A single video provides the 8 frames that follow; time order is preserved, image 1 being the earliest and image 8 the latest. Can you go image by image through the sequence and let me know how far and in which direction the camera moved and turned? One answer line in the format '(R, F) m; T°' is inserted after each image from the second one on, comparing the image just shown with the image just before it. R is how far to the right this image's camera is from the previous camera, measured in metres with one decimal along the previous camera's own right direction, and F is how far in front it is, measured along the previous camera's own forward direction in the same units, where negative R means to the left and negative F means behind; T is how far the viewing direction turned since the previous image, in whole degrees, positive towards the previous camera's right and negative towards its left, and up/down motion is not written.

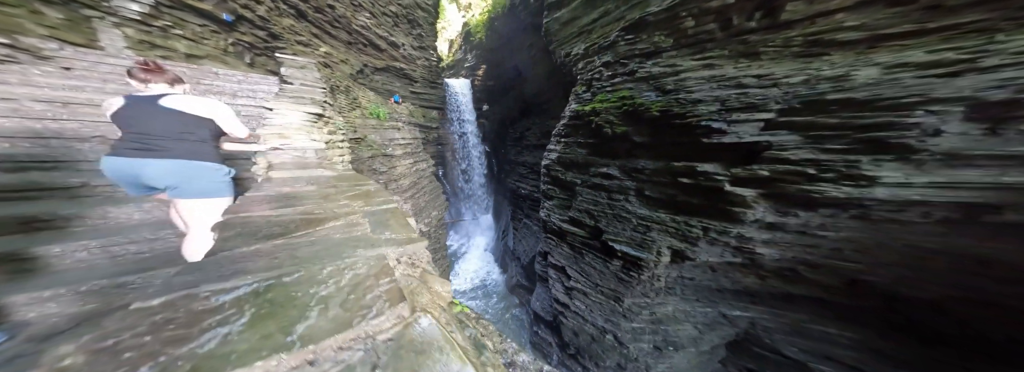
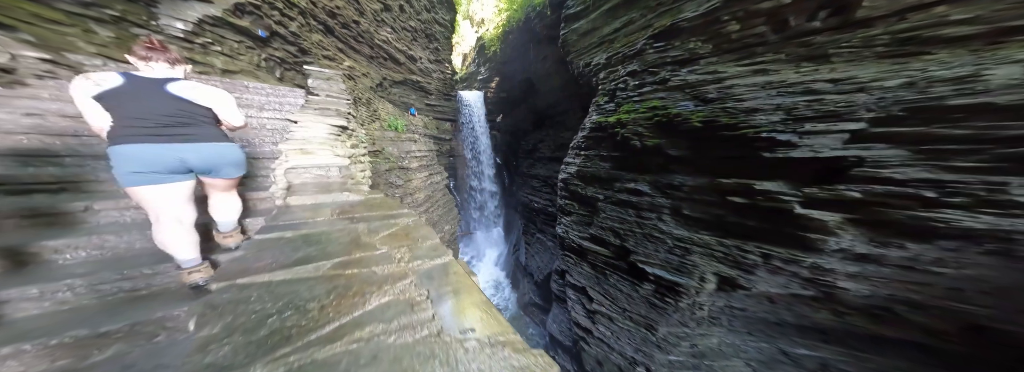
(-0.2, +0.2) m; -3°
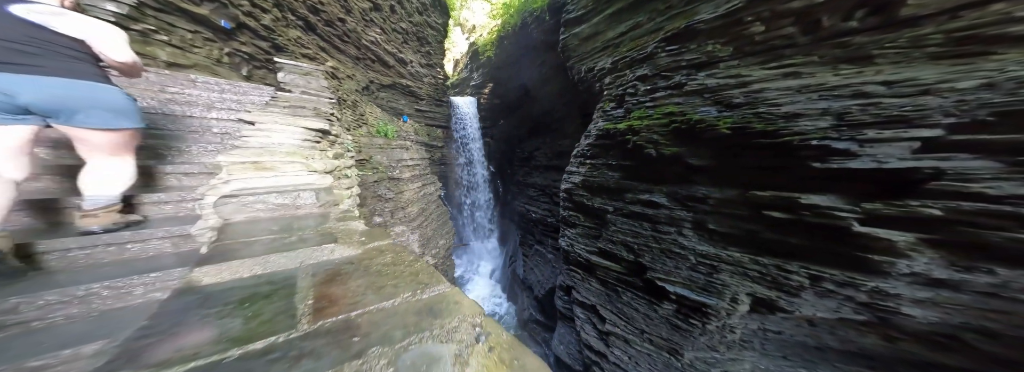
(-0.2, +0.3) m; +3°
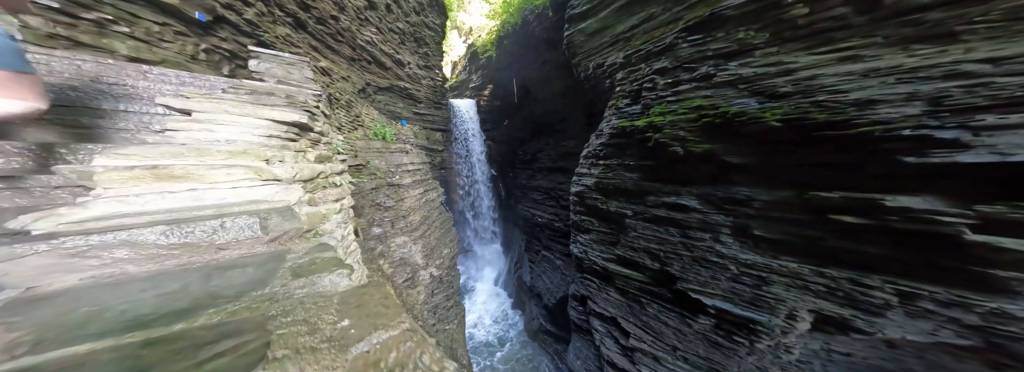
(-0.2, +0.3) m; +1°
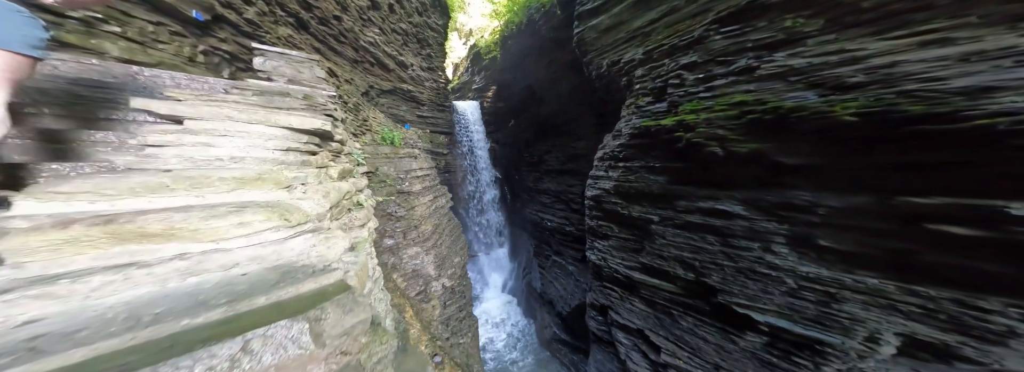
(-0.3, +0.2) m; 0°
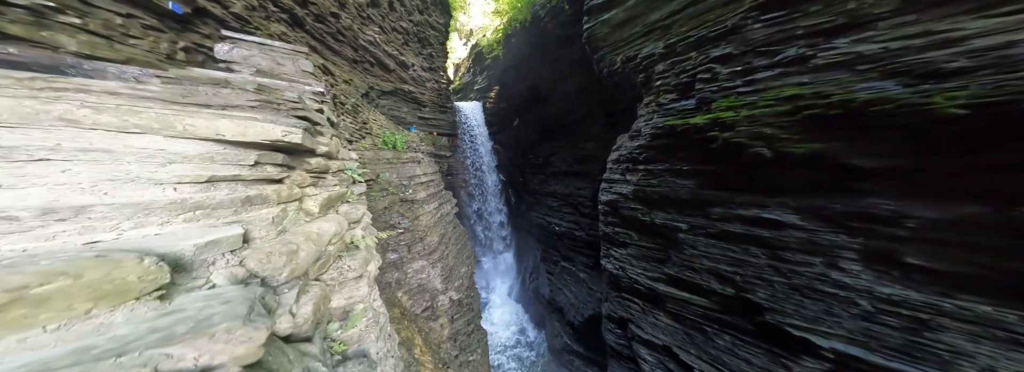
(-0.2, +0.3) m; 0°
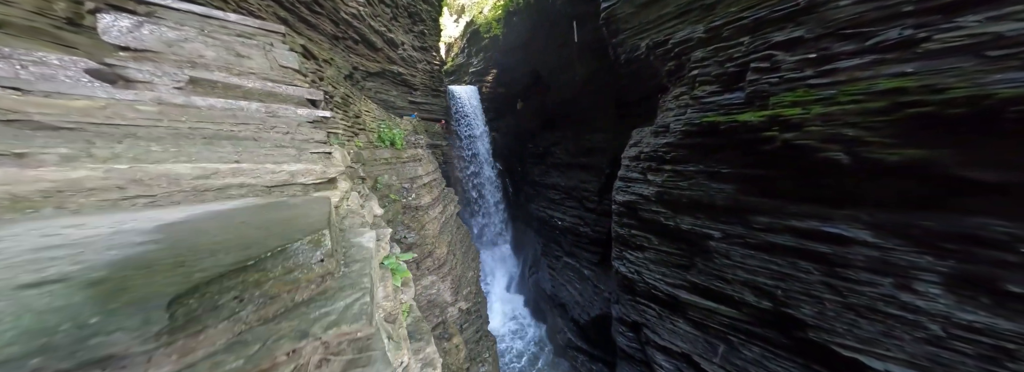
(-0.4, +0.5) m; +2°
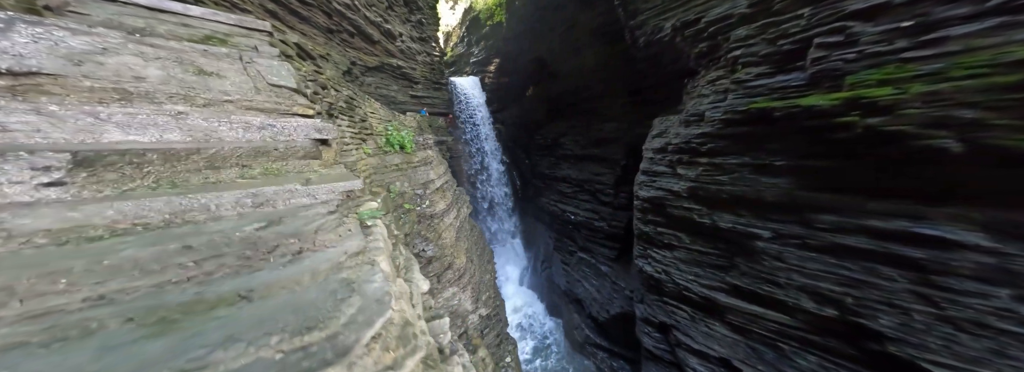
(-0.3, +0.3) m; -1°
